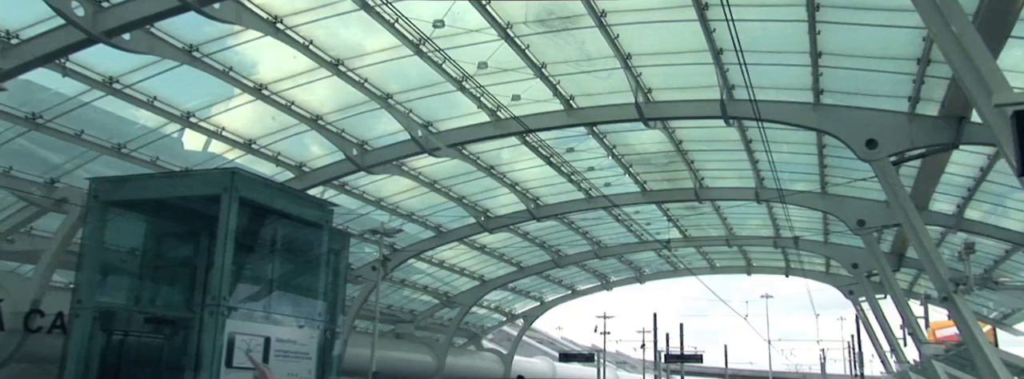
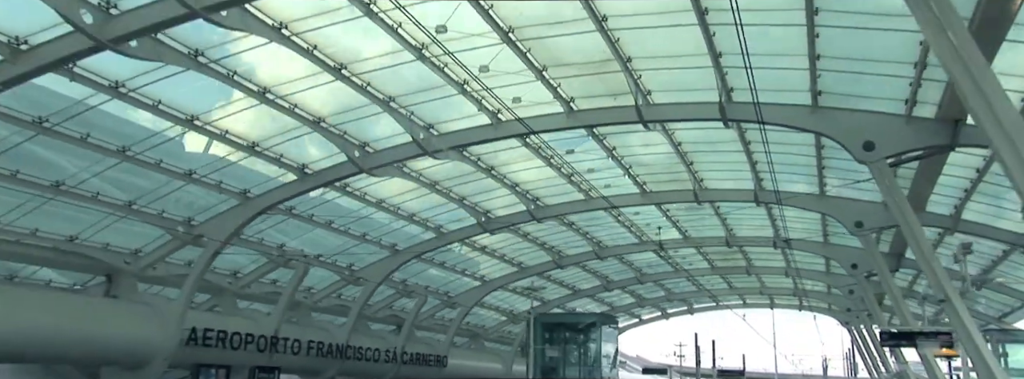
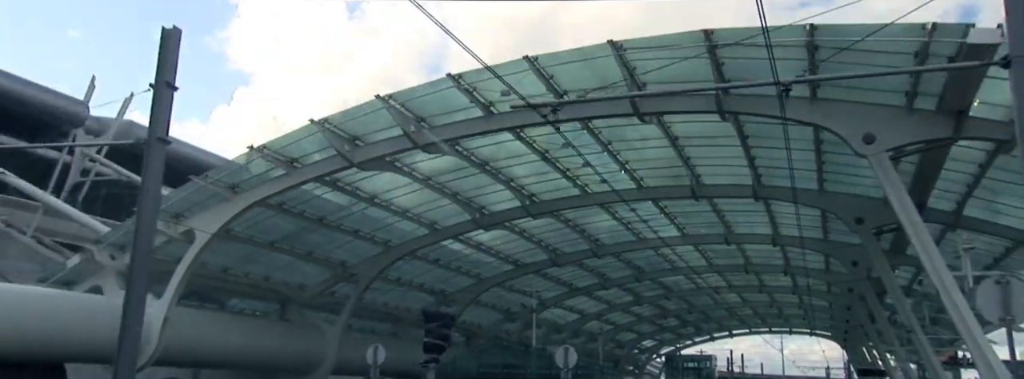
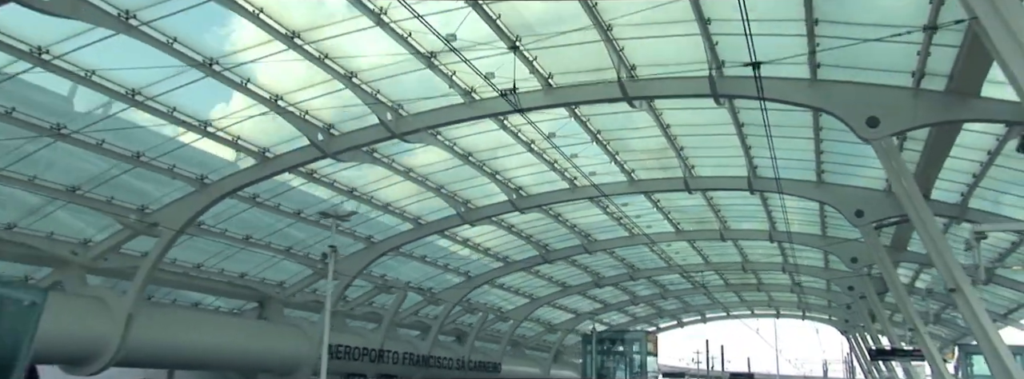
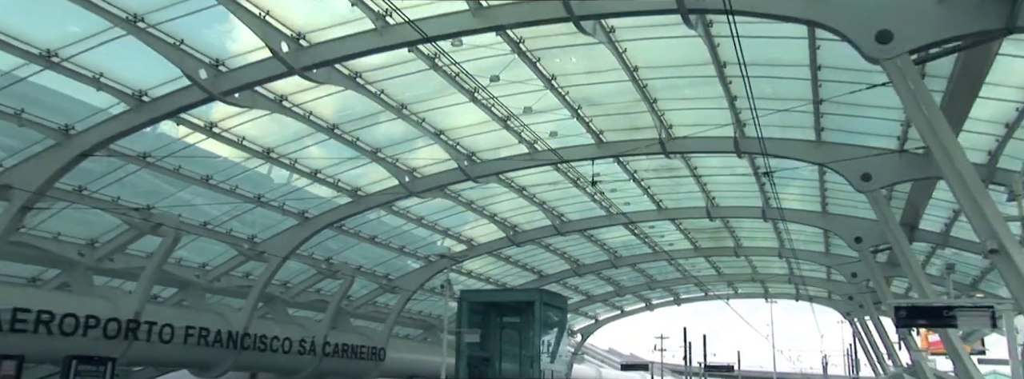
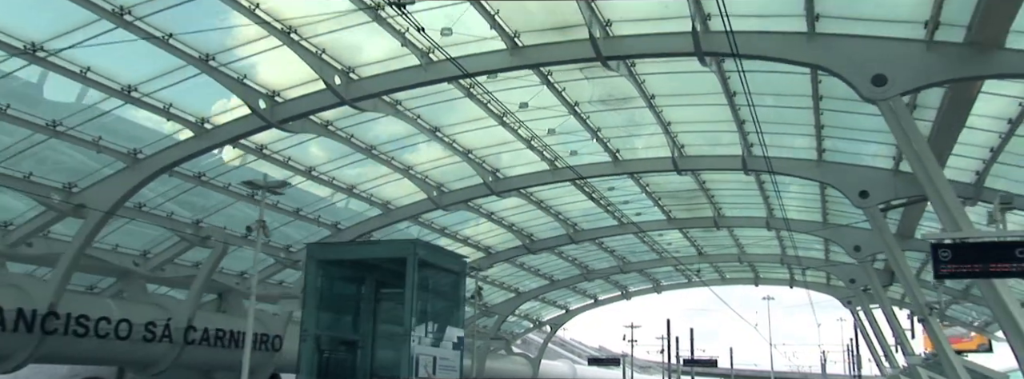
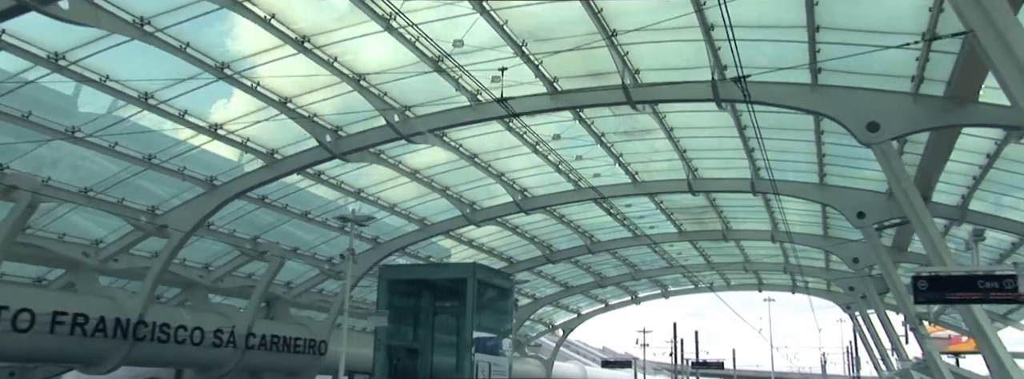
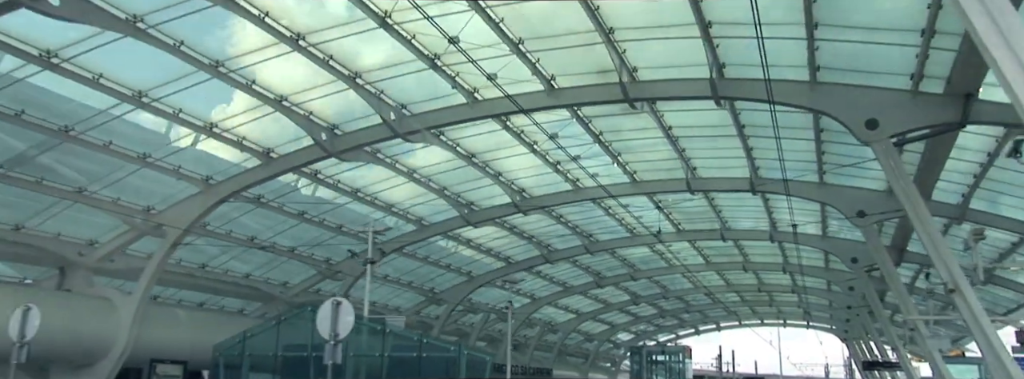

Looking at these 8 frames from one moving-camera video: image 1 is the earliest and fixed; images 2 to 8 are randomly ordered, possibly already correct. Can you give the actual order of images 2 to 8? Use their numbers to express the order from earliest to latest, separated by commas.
6, 7, 5, 2, 4, 8, 3
